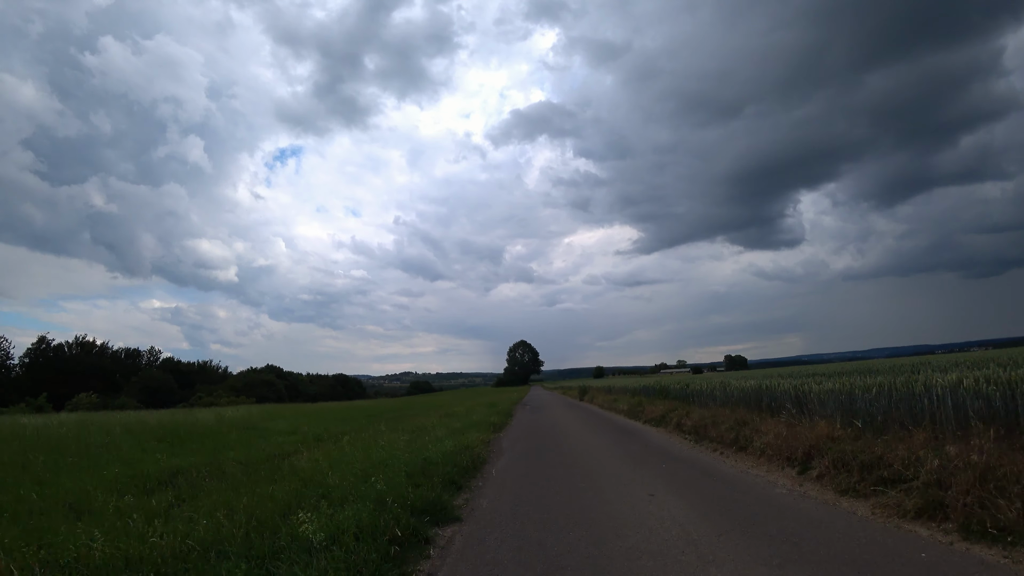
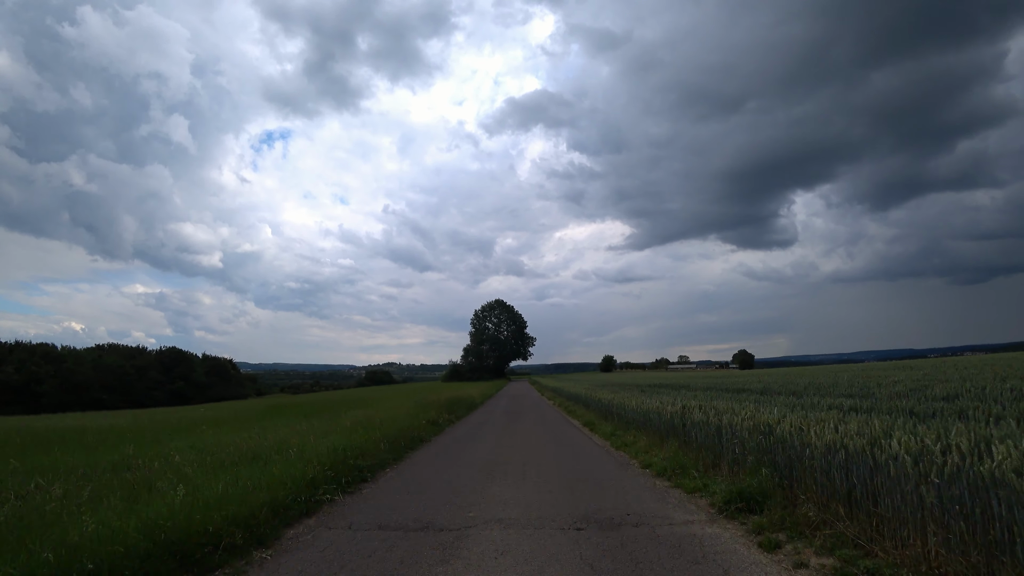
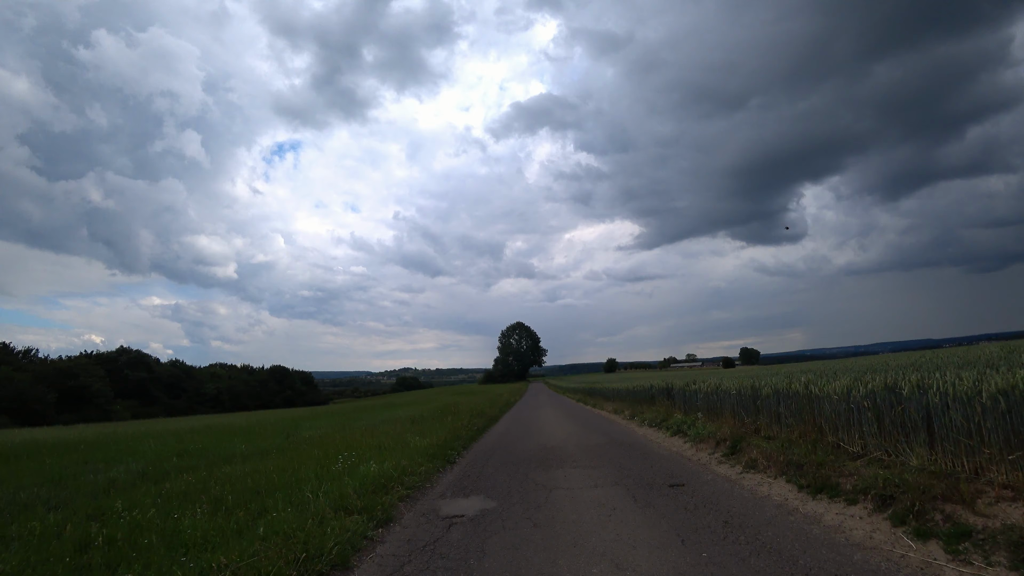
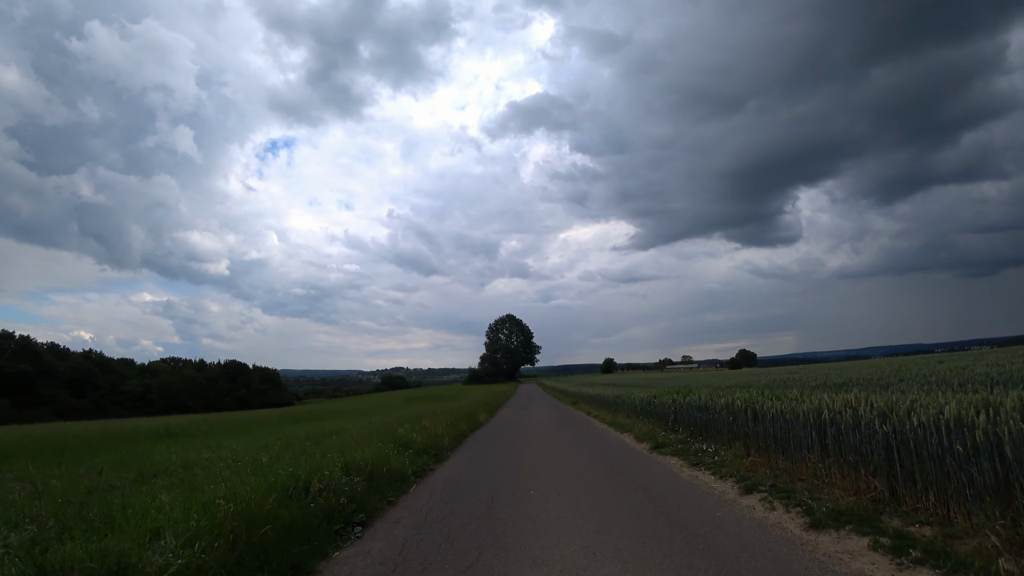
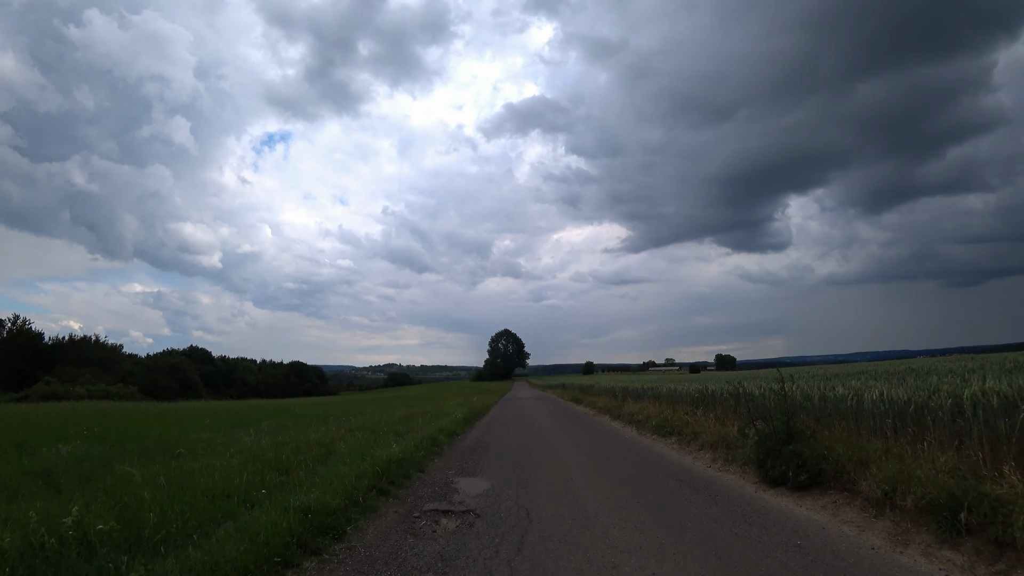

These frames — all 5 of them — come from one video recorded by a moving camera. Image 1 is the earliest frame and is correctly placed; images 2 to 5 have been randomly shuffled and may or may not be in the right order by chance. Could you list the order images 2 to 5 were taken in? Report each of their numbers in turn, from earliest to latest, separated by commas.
5, 3, 4, 2
